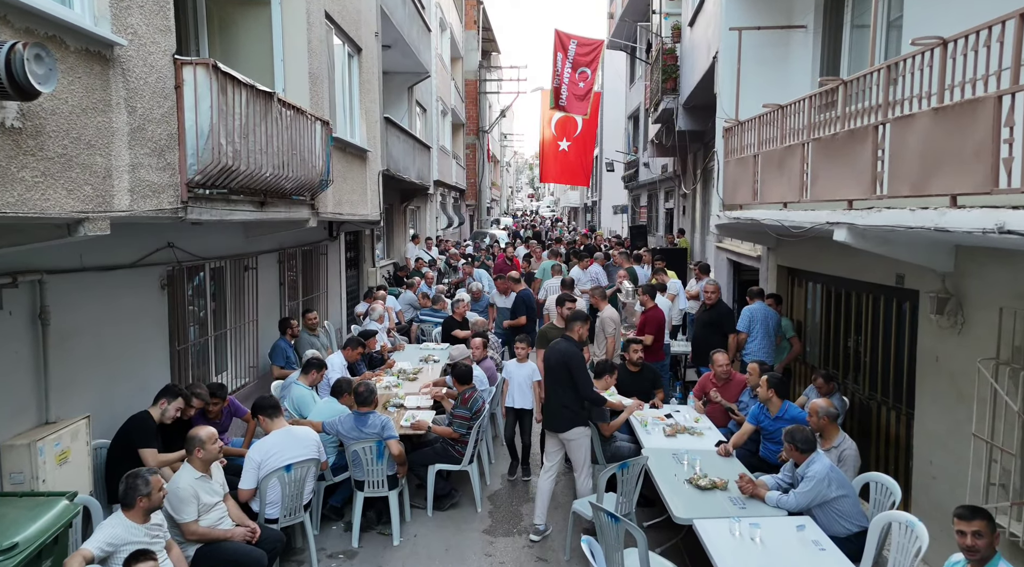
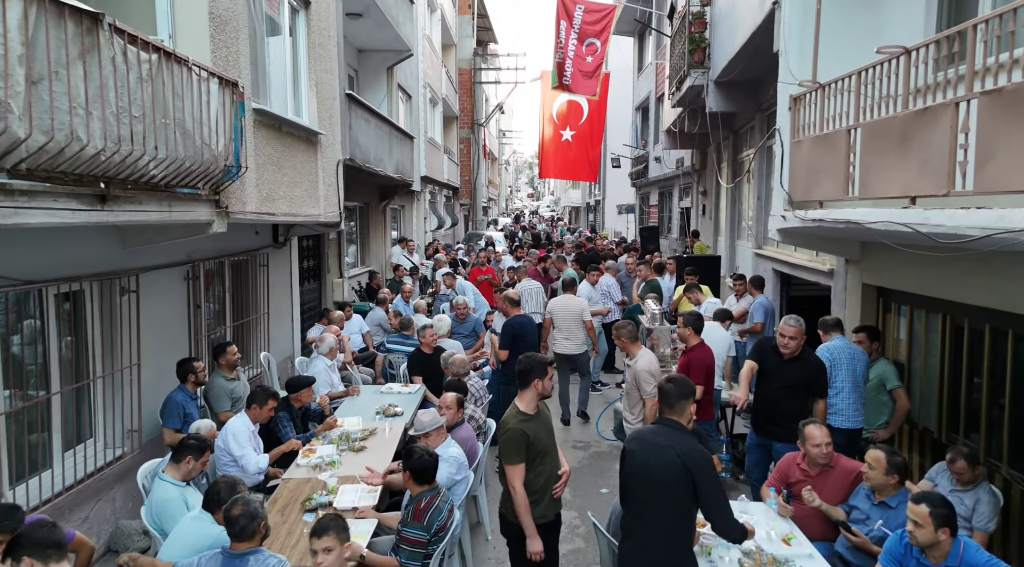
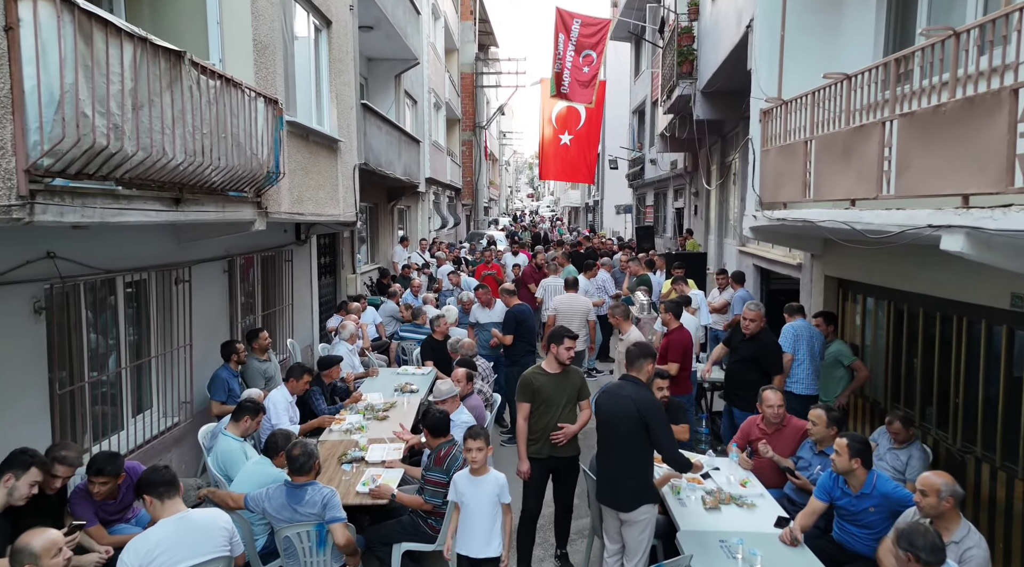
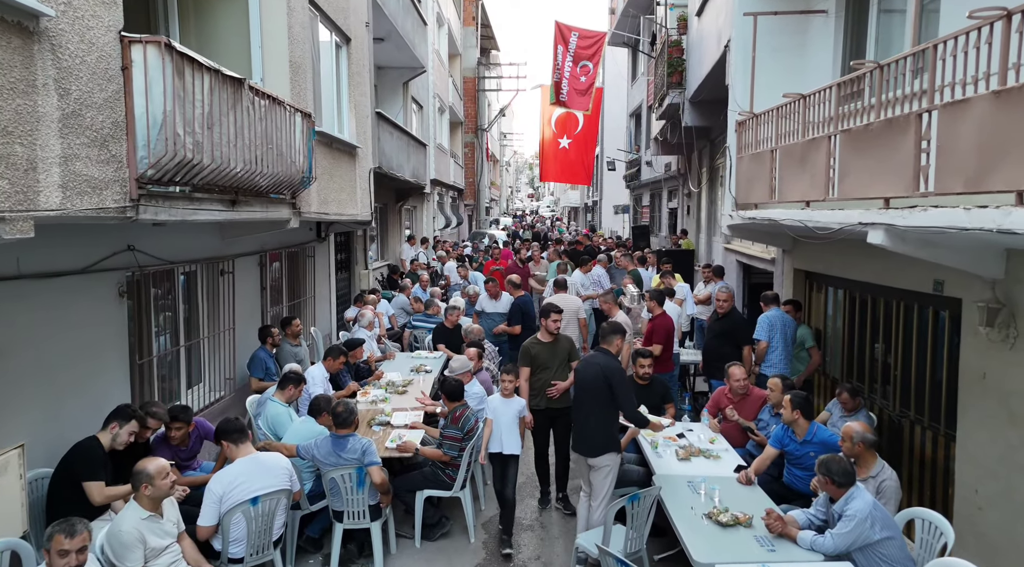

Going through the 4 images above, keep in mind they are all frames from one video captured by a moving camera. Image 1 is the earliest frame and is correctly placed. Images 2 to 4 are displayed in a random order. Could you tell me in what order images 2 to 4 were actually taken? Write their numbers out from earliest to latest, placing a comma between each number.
4, 3, 2
